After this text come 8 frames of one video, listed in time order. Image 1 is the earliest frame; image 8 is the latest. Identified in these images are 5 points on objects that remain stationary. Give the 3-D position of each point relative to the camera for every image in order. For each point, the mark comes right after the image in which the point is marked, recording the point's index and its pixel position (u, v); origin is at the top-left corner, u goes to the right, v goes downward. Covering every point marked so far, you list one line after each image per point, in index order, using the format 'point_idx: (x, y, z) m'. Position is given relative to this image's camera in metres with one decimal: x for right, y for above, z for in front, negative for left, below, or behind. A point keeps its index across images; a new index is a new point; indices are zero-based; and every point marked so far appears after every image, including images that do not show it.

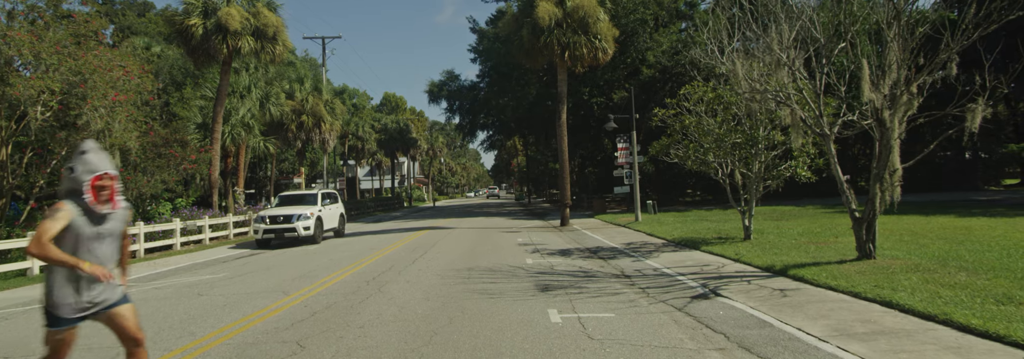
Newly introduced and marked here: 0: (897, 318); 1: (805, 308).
0: (+4.1, -1.5, +6.5) m
1: (+3.7, -1.6, +7.5) m
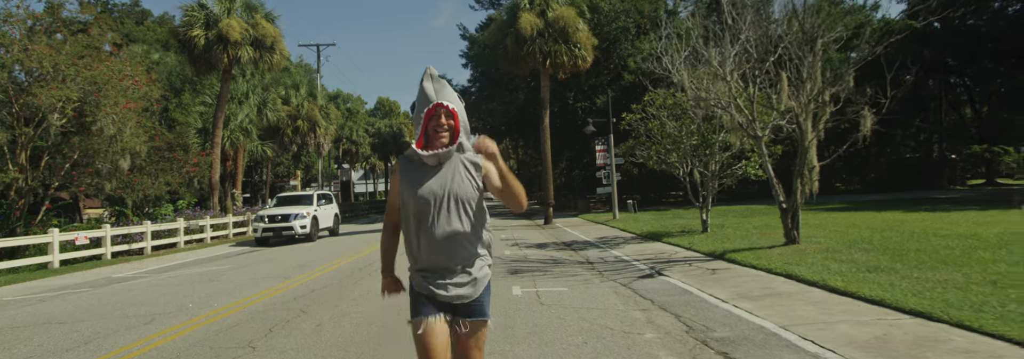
0: (+3.7, -1.4, +8.0) m
1: (+3.2, -1.5, +9.0) m
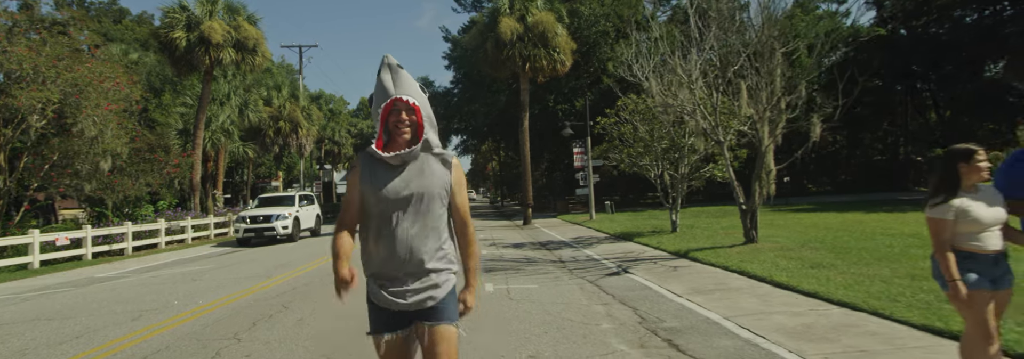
0: (+3.2, -1.4, +8.6) m
1: (+2.7, -1.5, +9.7) m
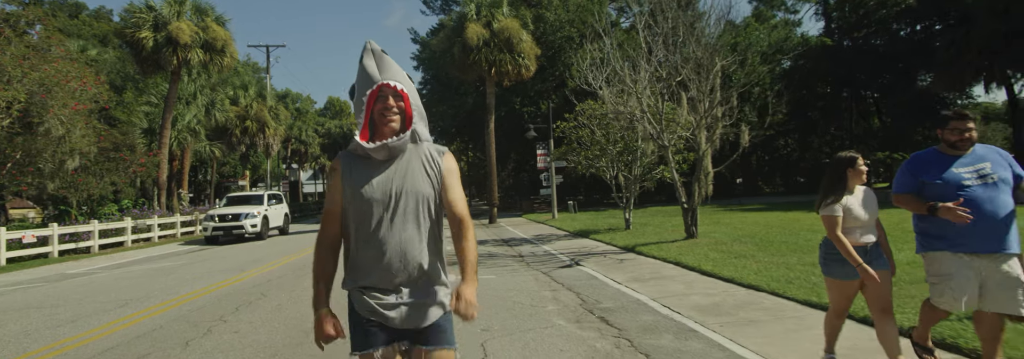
0: (+2.6, -1.4, +9.7) m
1: (+2.0, -1.6, +10.7) m
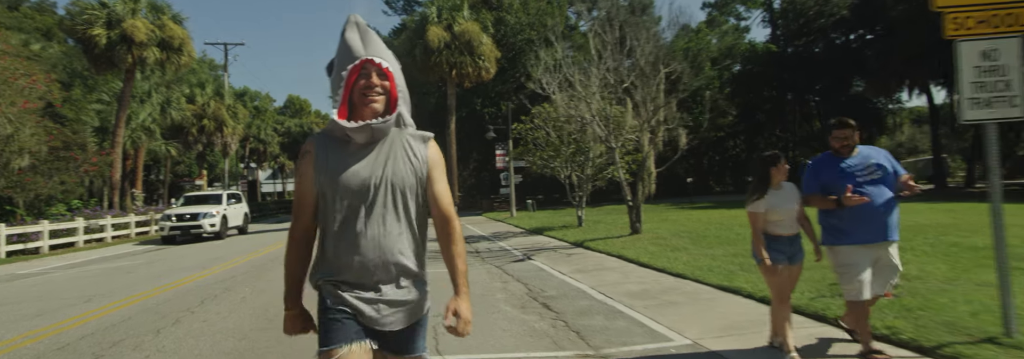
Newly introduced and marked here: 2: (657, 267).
0: (+1.8, -1.4, +10.6) m
1: (+1.2, -1.5, +11.5) m
2: (+2.2, -1.3, +9.2) m
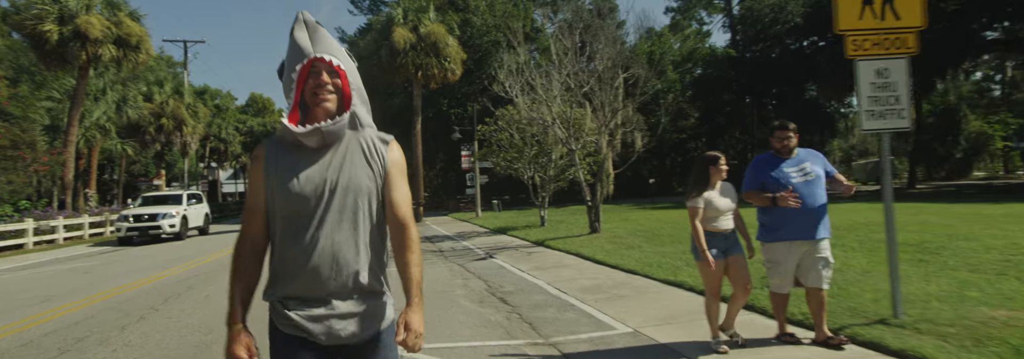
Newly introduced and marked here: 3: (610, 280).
0: (+1.1, -1.4, +11.0) m
1: (+0.4, -1.6, +12.0) m
2: (+1.6, -1.3, +9.7) m
3: (+1.3, -1.4, +8.3) m
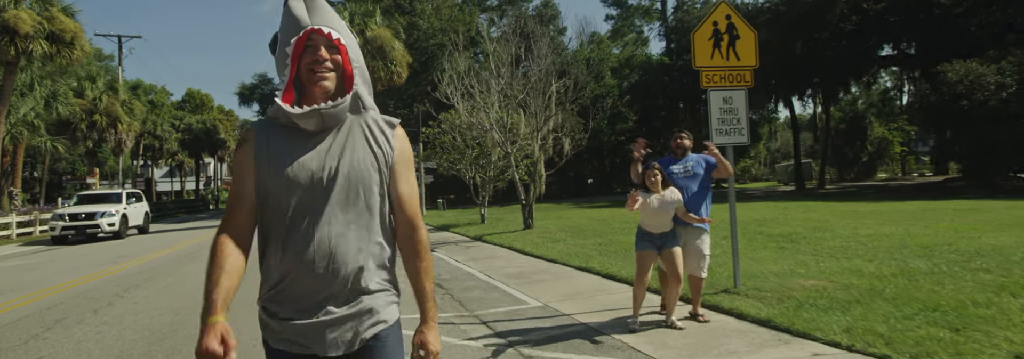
0: (-0.1, -1.5, +12.3) m
1: (-0.9, -1.6, +13.2) m
2: (+0.4, -1.4, +11.0) m
3: (+0.3, -1.4, +9.6) m
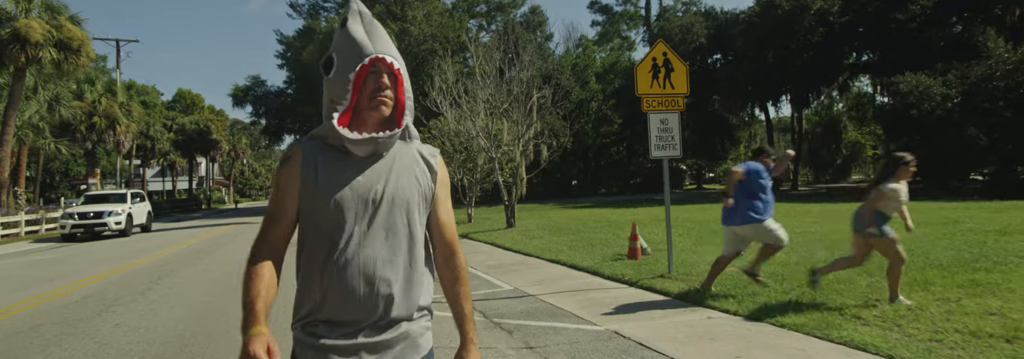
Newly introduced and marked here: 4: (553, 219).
0: (-0.5, -1.5, +13.7) m
1: (-1.3, -1.6, +14.5) m
2: (+0.1, -1.4, +12.4) m
3: (0.0, -1.5, +11.0) m
4: (+1.3, -1.3, +19.7) m
